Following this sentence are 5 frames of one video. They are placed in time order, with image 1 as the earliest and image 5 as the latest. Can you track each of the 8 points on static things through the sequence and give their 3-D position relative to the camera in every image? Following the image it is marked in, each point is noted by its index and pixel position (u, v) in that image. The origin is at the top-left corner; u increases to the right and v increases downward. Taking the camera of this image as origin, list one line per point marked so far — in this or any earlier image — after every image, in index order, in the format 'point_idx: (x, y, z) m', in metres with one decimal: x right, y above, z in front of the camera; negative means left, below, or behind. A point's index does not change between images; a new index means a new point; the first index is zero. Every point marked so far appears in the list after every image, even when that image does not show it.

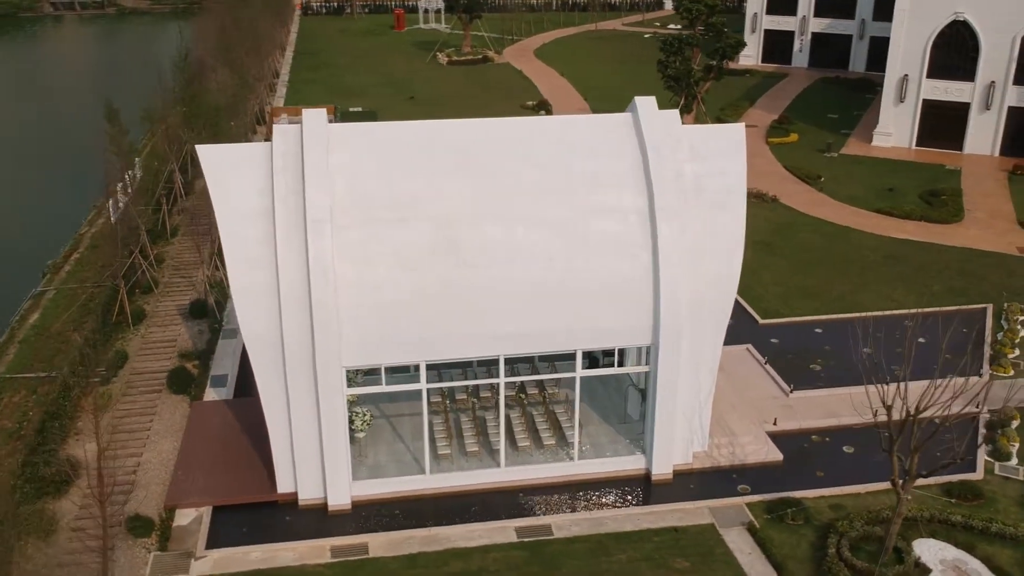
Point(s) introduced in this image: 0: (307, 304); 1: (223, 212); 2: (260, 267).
0: (-4.1, -0.3, +19.8) m
1: (-5.8, +1.5, +20.0) m
2: (-5.0, +0.4, +19.9) m
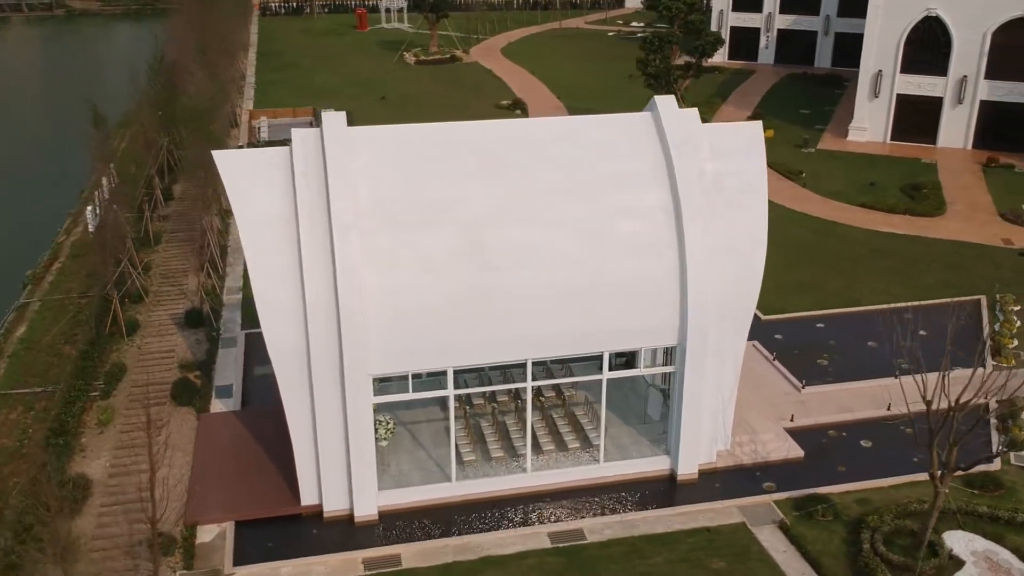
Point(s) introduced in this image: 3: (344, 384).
0: (-3.5, -0.5, +19.3) m
1: (-5.3, +1.3, +19.4) m
2: (-4.5, +0.3, +19.4) m
3: (-3.3, -1.9, +19.6) m
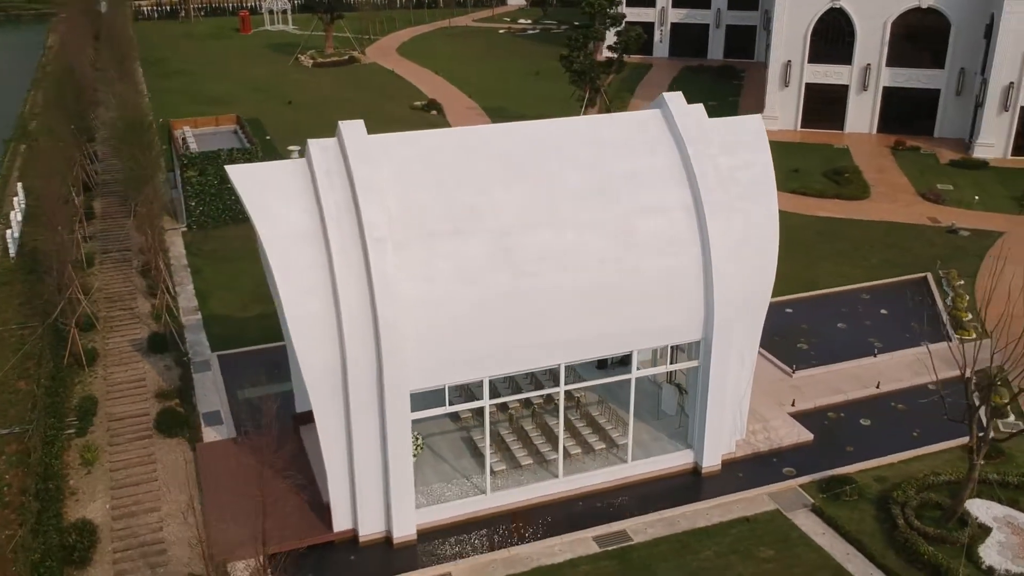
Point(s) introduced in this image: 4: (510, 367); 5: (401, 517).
0: (-2.6, -0.8, +18.6) m
1: (-4.5, +1.0, +18.4) m
2: (-3.7, -0.1, +18.5) m
3: (-2.4, -2.2, +18.9) m
4: (0.0, -1.6, +19.7) m
5: (-2.2, -4.6, +19.9) m
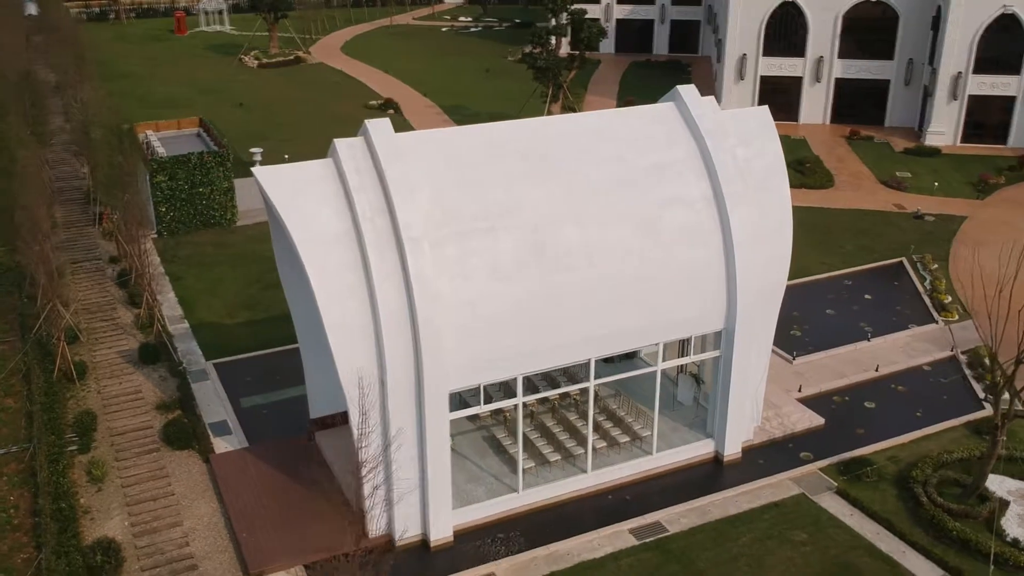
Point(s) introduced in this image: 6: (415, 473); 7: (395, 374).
0: (-1.9, -0.8, +18.3) m
1: (-3.8, +0.9, +18.0) m
2: (-2.9, -0.1, +18.1) m
3: (-1.7, -2.2, +18.6) m
4: (+0.6, -1.5, +19.6) m
5: (-1.5, -4.6, +19.7) m
6: (-1.9, -3.6, +19.4) m
7: (-2.2, -1.6, +18.3) m
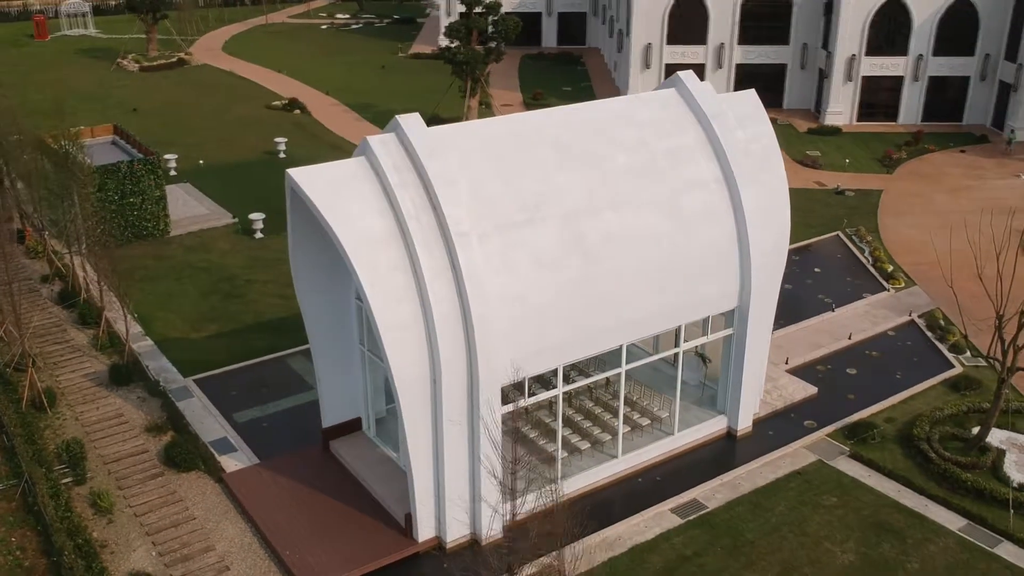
0: (-0.9, -0.7, +18.0) m
1: (-2.9, +0.8, +17.4) m
2: (-1.9, -0.1, +17.7) m
3: (-0.7, -2.1, +18.4) m
4: (+1.4, -1.3, +19.7) m
5: (-0.5, -4.5, +19.4) m
6: (-0.9, -3.5, +19.1) m
7: (-1.1, -1.5, +18.0) m
